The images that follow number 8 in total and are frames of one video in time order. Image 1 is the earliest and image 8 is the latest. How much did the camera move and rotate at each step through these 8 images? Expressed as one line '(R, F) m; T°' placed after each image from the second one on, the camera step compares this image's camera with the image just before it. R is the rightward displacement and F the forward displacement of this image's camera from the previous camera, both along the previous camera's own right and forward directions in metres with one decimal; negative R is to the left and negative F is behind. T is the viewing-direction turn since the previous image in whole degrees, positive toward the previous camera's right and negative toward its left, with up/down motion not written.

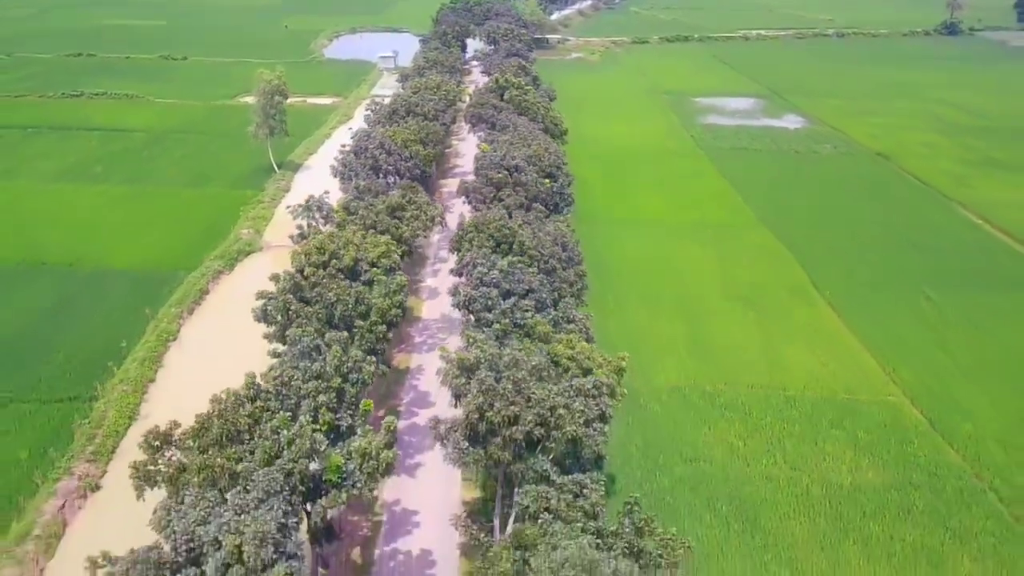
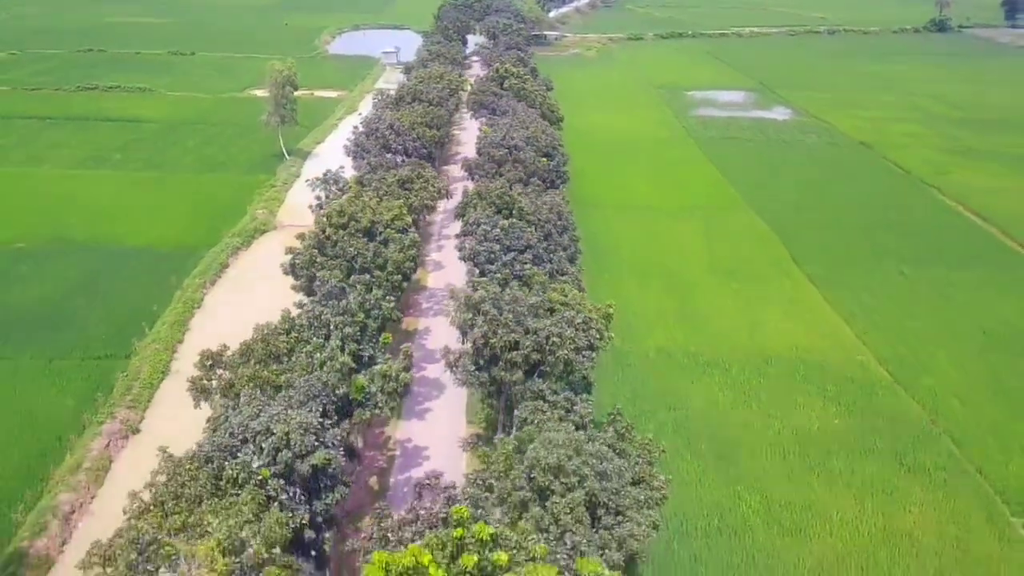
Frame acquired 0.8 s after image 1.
(0.0, -2.4) m; 0°
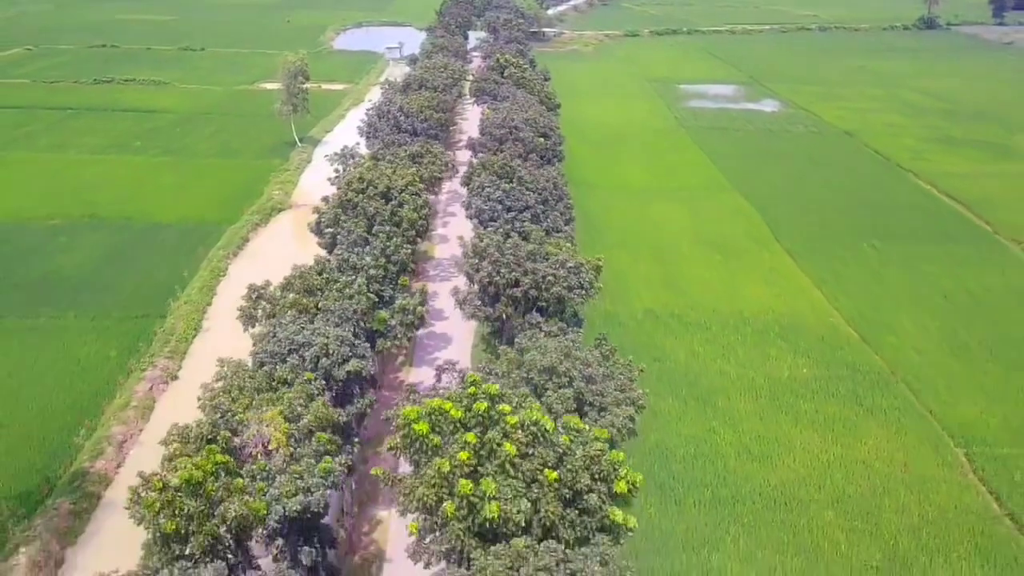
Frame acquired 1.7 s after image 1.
(0.0, -2.8) m; 0°
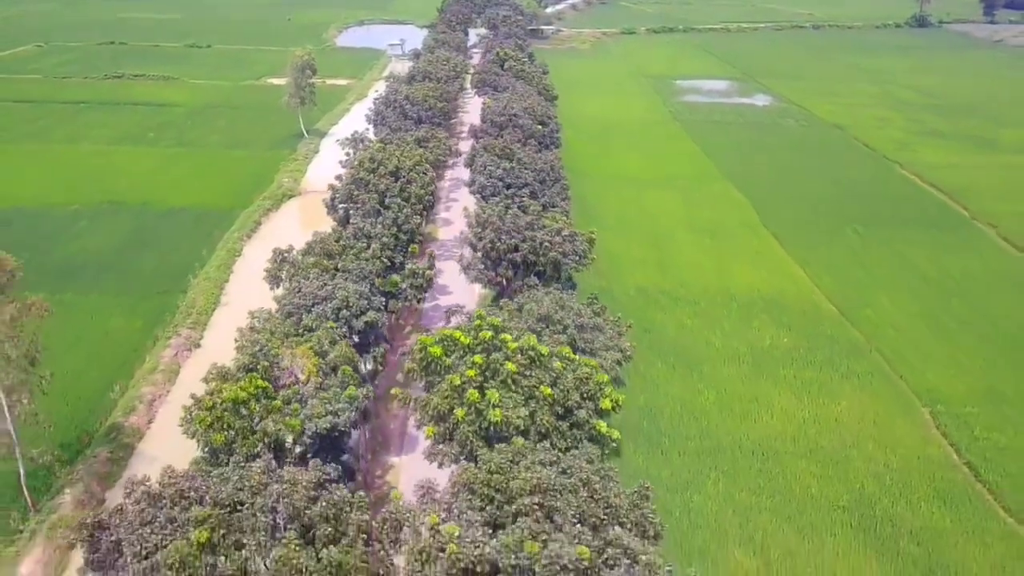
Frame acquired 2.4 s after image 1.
(0.0, -2.0) m; 0°
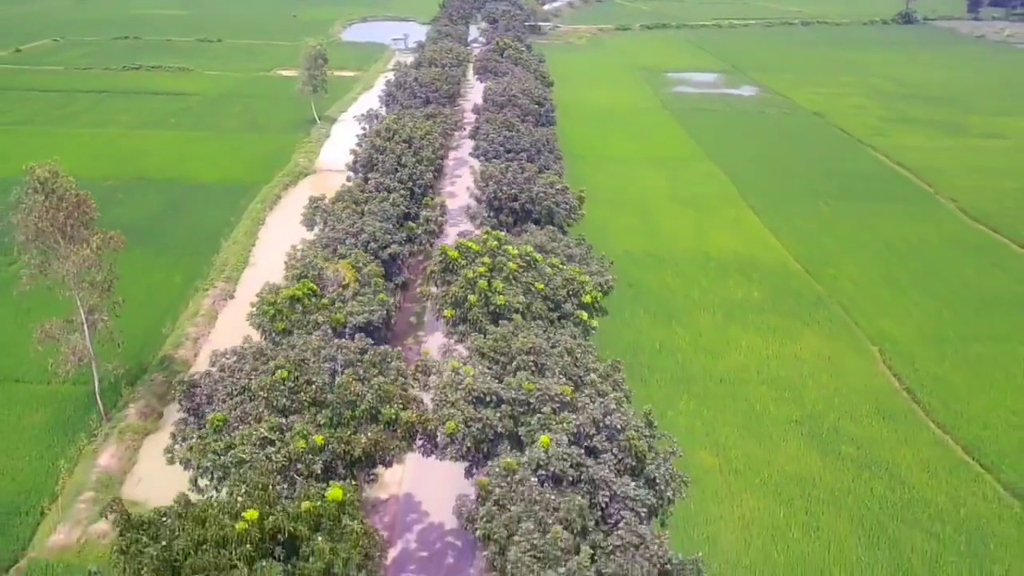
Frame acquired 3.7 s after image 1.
(0.0, -3.7) m; 0°
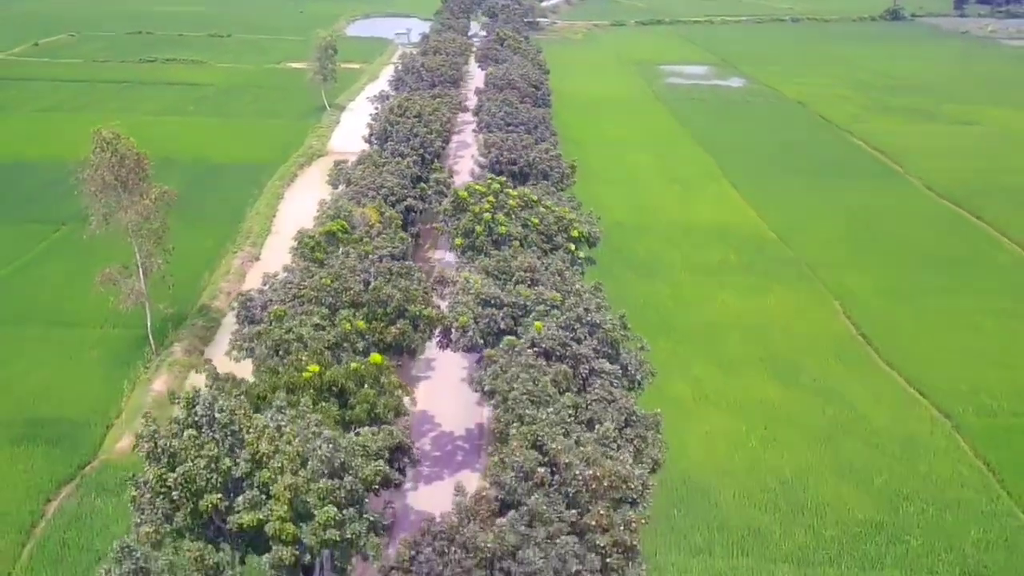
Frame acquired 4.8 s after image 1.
(0.0, -3.5) m; 0°
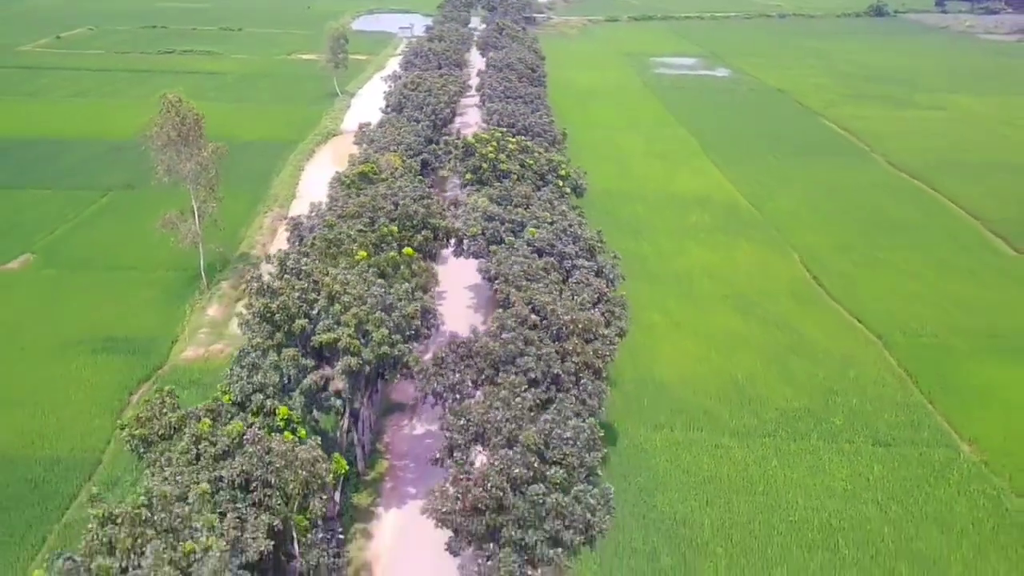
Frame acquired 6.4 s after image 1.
(0.0, -4.8) m; 0°
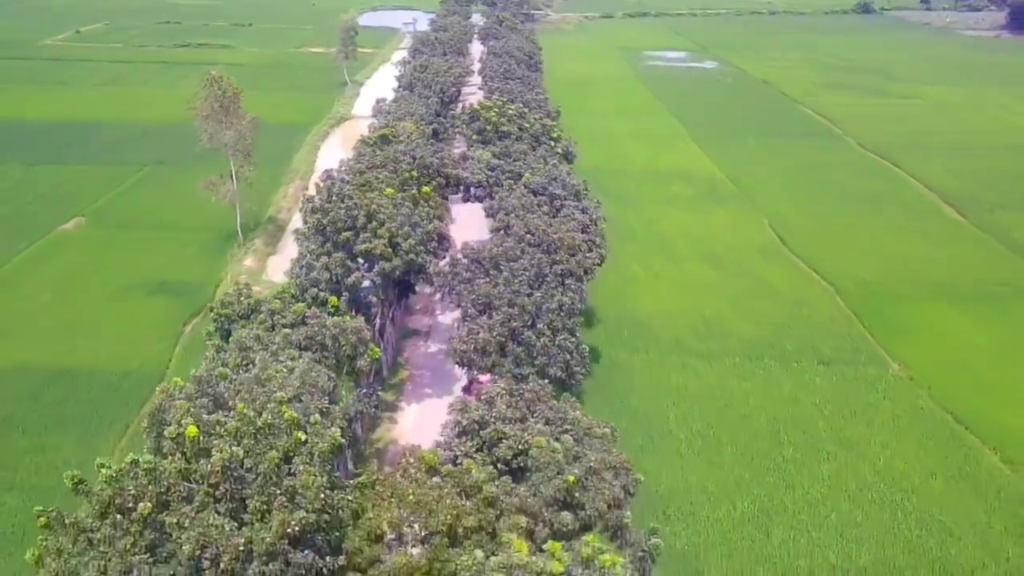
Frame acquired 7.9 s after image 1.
(0.0, -4.4) m; 0°
